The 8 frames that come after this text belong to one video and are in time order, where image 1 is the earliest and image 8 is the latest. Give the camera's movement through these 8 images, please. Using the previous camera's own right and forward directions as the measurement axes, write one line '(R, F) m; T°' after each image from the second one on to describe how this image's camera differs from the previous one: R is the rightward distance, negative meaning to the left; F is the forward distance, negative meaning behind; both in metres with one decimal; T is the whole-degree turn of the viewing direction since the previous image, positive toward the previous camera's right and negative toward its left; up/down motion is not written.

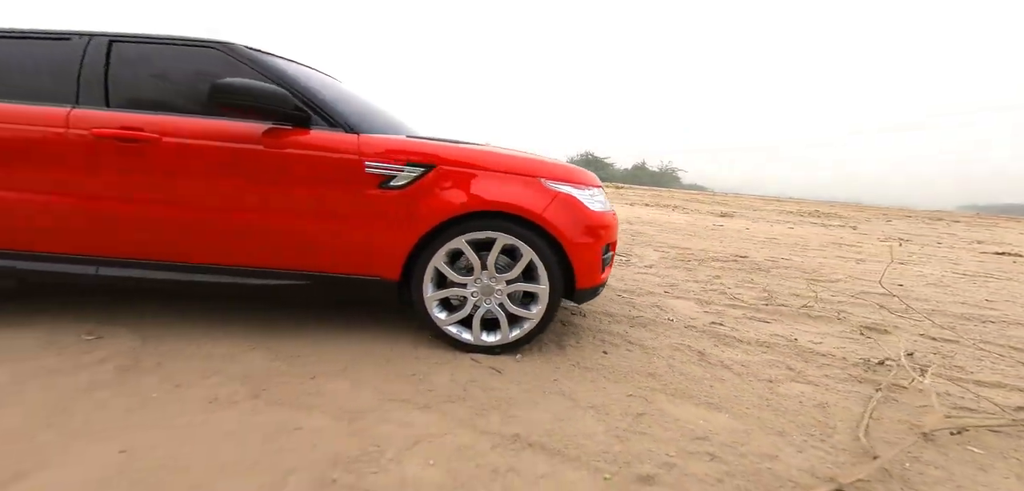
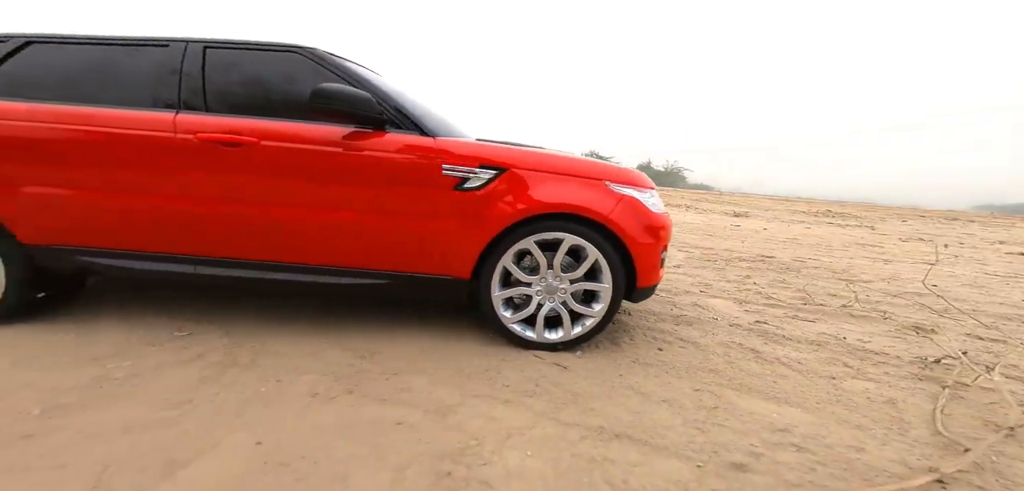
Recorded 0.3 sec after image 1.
(-0.2, -0.1) m; -1°
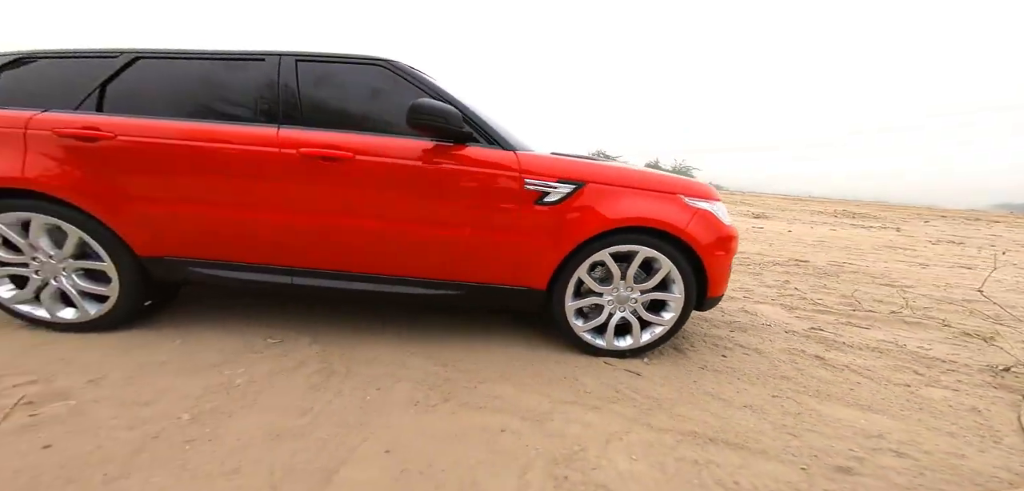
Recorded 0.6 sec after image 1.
(-0.3, -0.1) m; -1°
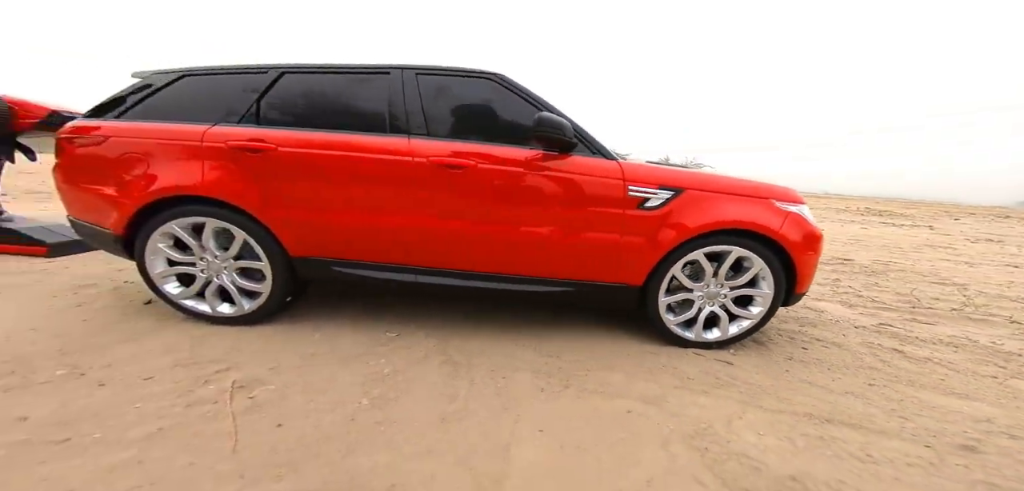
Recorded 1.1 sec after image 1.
(-0.4, -0.2) m; -2°
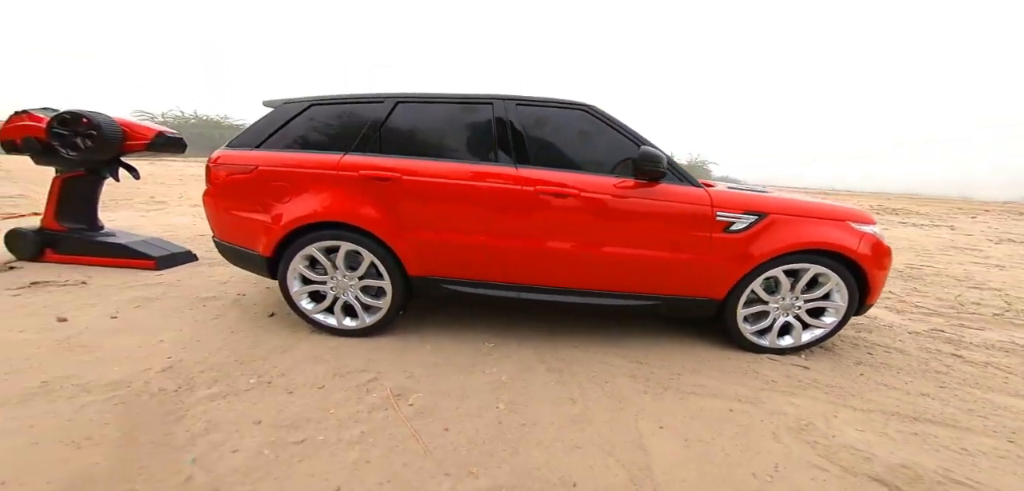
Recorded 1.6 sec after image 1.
(-0.5, -0.2) m; -1°
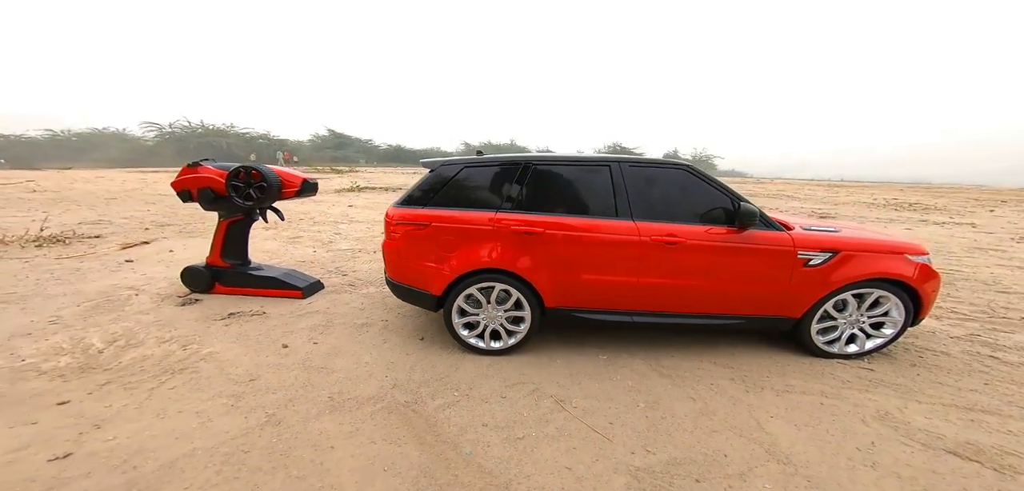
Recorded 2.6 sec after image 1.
(-0.7, -0.5) m; -1°
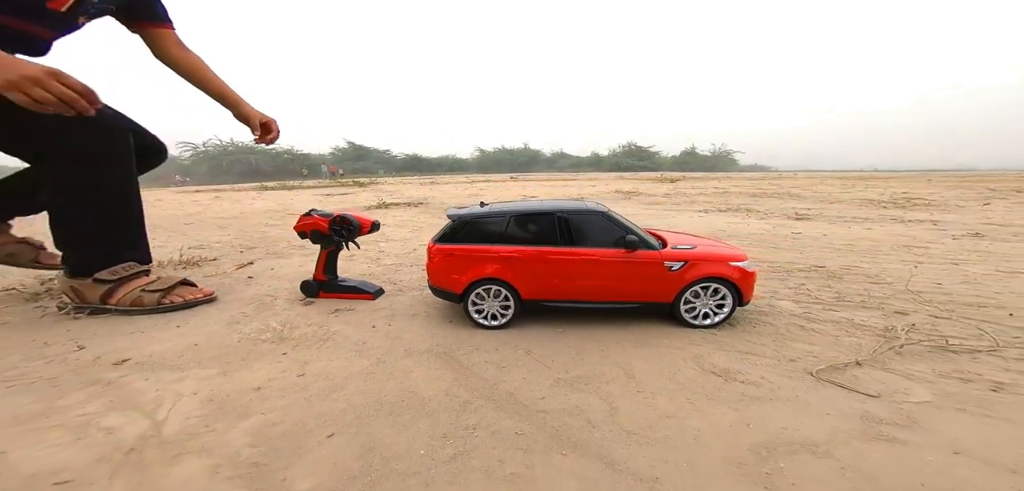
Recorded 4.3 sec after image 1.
(+0.4, -1.8) m; -3°
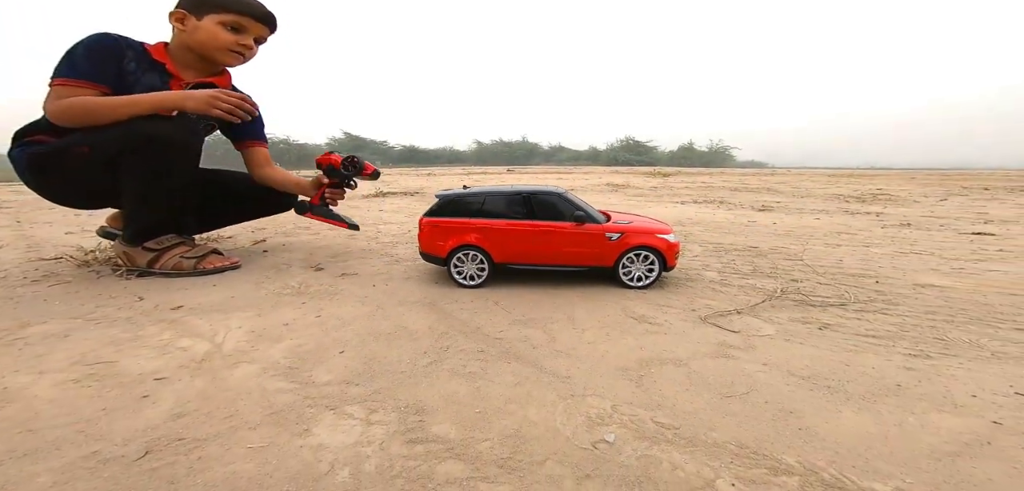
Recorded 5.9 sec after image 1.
(+0.3, -1.1) m; +1°
